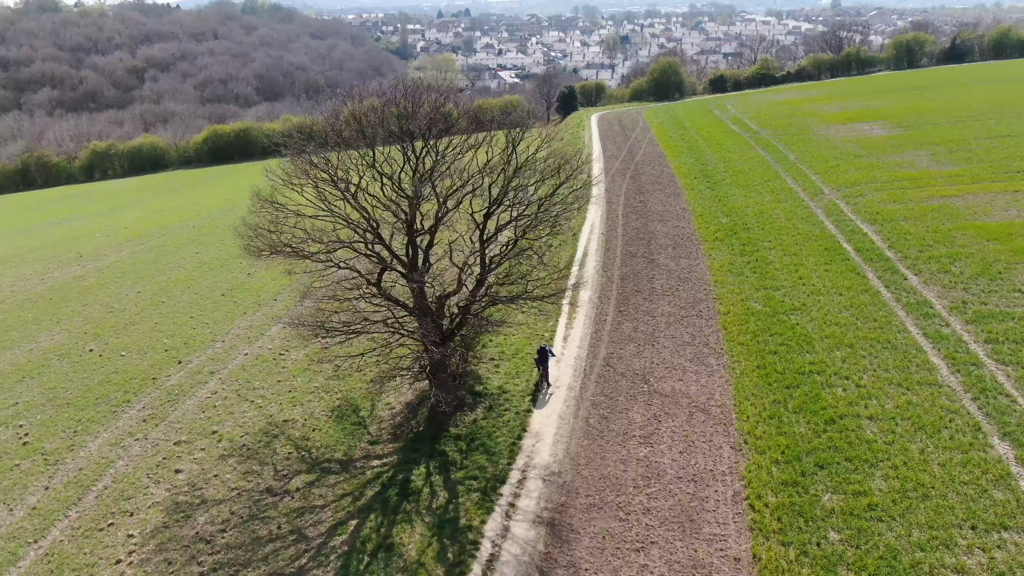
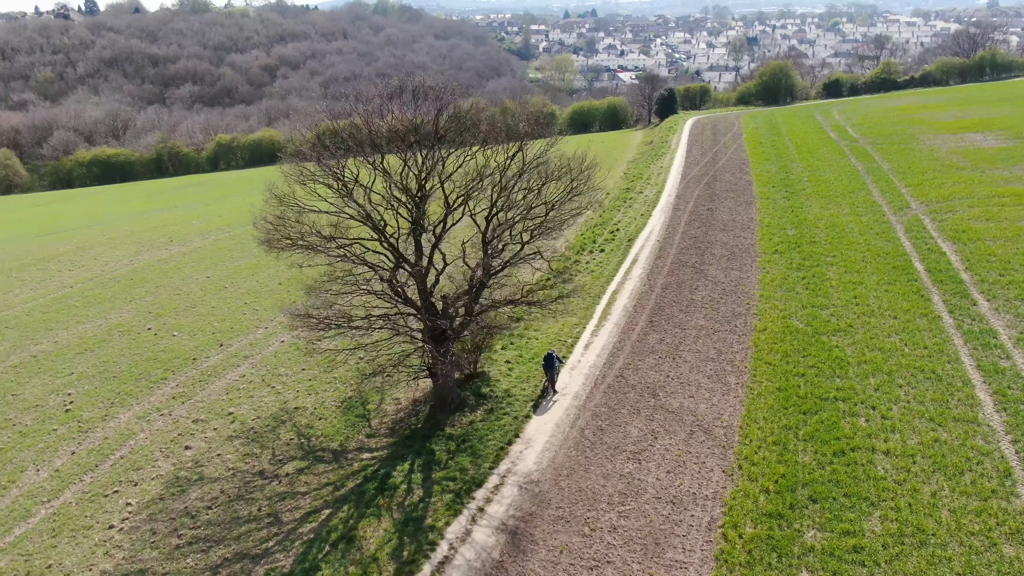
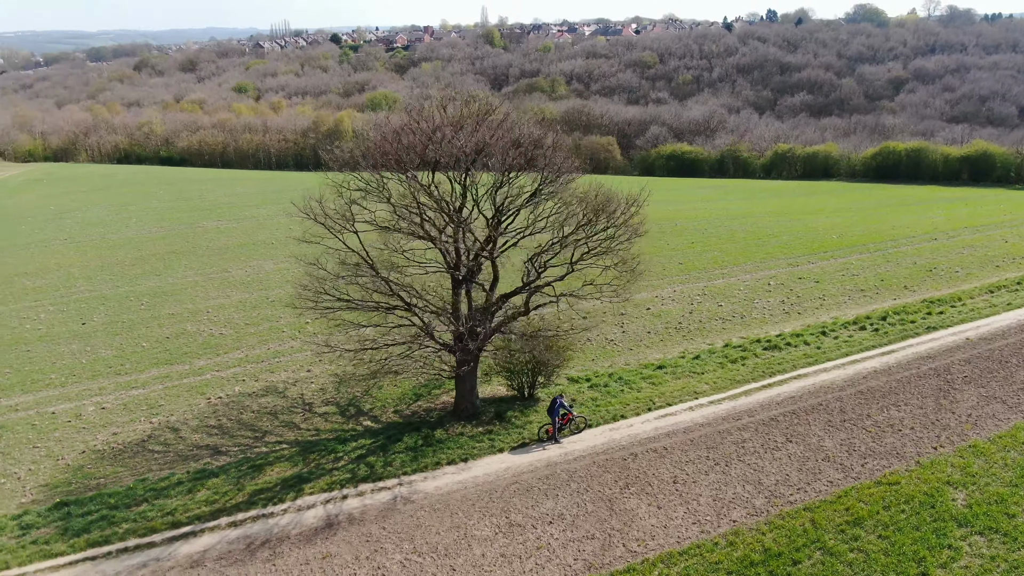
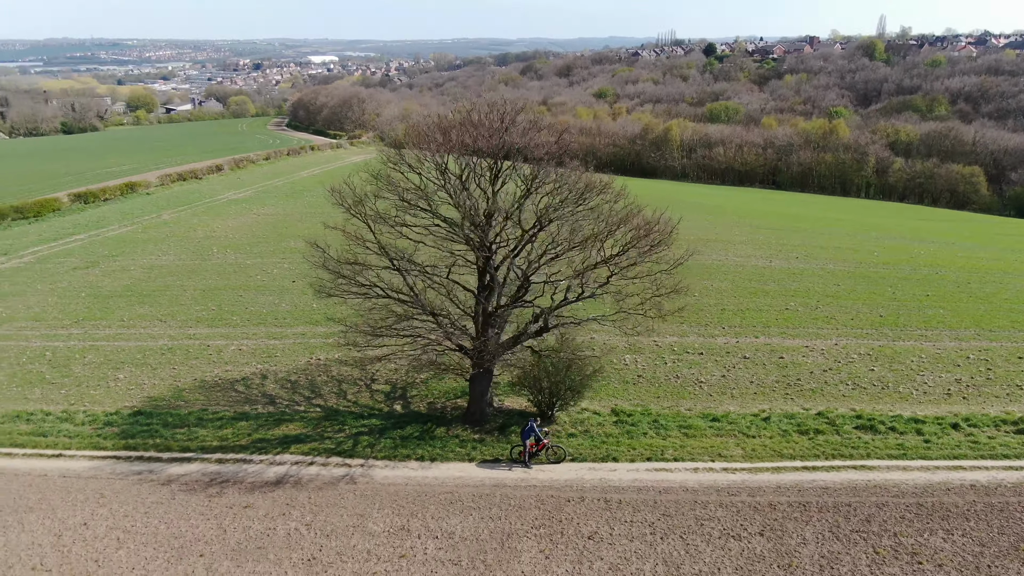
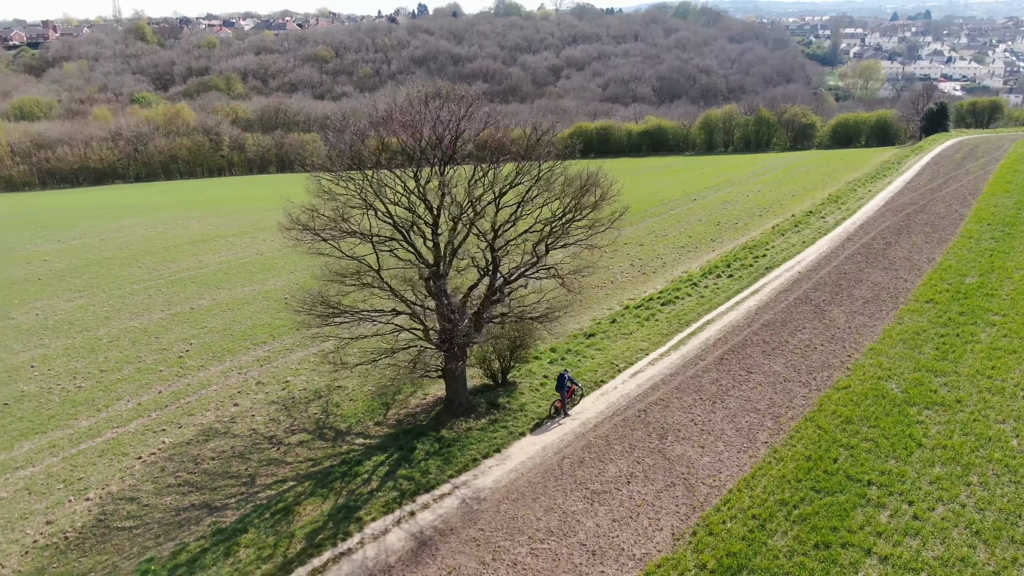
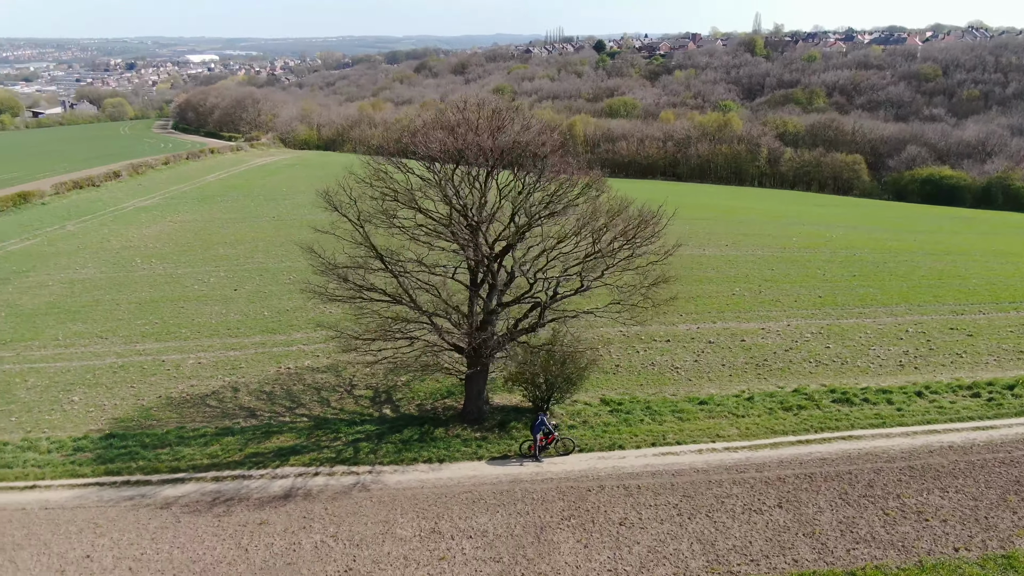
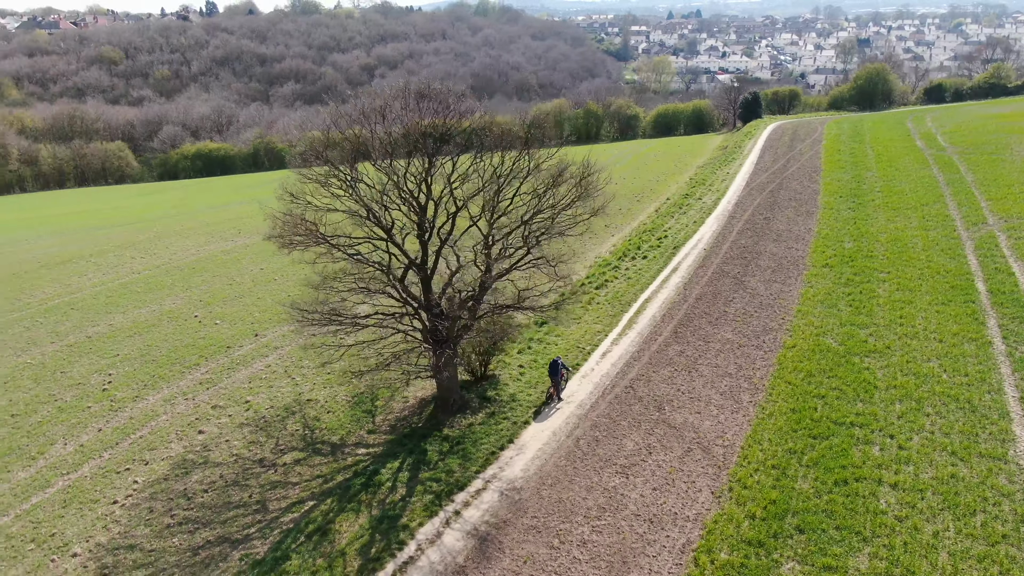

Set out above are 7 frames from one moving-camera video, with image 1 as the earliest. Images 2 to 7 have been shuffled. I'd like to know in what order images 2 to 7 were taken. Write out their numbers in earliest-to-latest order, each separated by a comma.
2, 7, 5, 3, 6, 4
